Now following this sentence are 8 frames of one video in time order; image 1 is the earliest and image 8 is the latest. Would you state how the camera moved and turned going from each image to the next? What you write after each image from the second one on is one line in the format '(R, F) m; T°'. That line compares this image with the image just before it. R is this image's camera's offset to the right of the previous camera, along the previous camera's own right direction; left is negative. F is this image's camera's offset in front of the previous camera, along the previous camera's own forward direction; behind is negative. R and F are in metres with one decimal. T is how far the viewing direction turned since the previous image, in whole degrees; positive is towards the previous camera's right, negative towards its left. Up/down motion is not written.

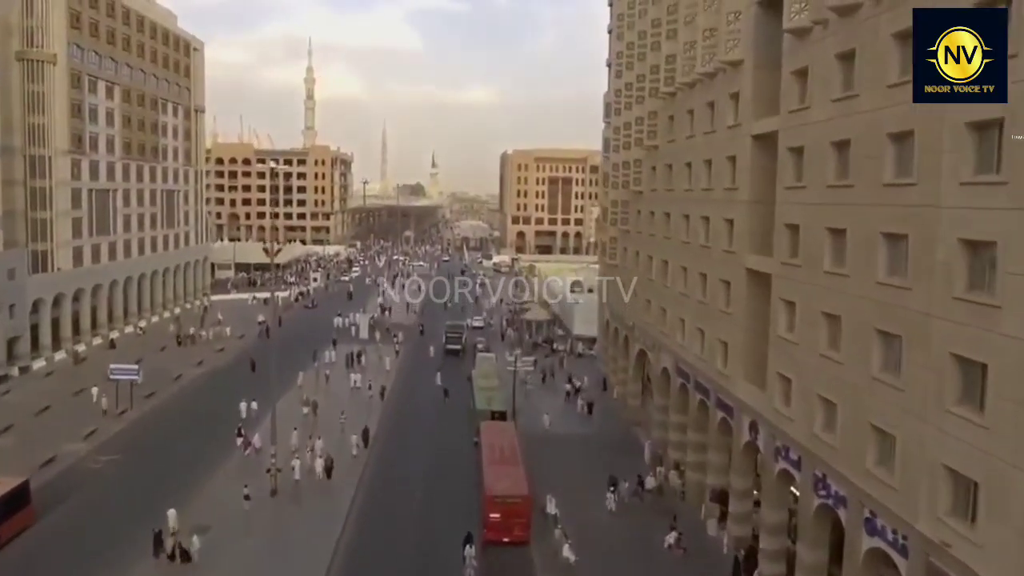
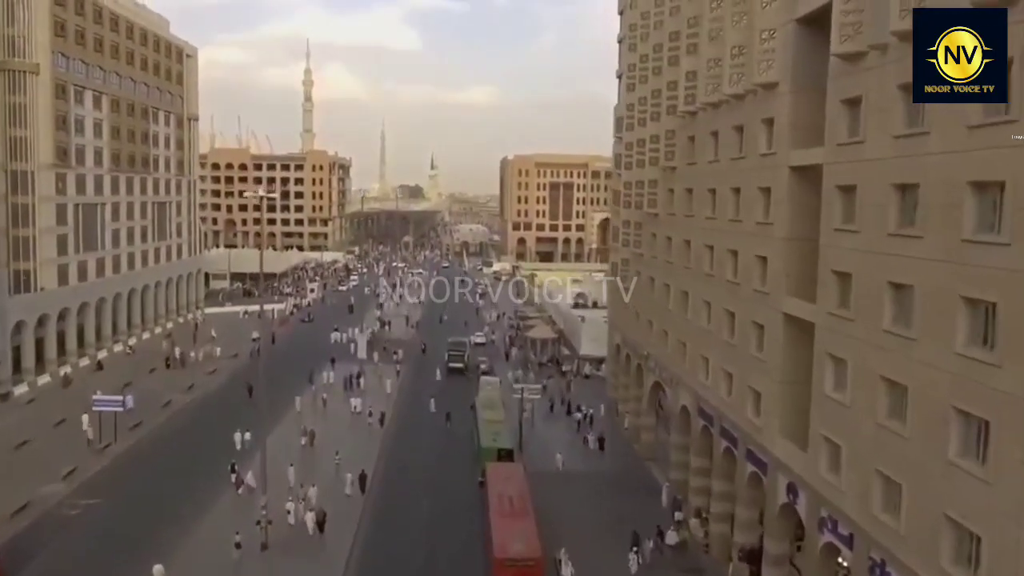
(-0.3, +2.0) m; 0°
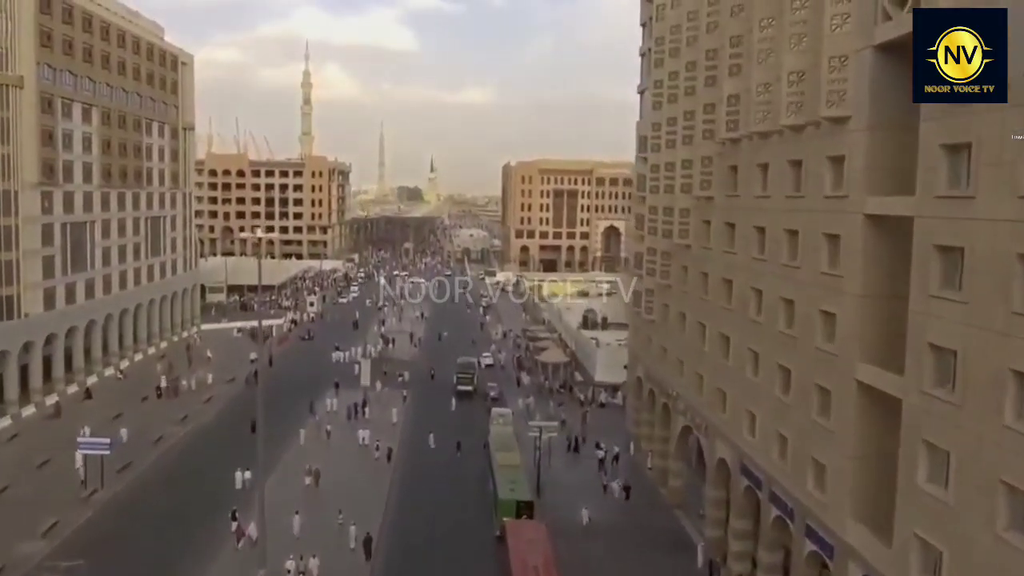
(-0.7, +2.5) m; 0°
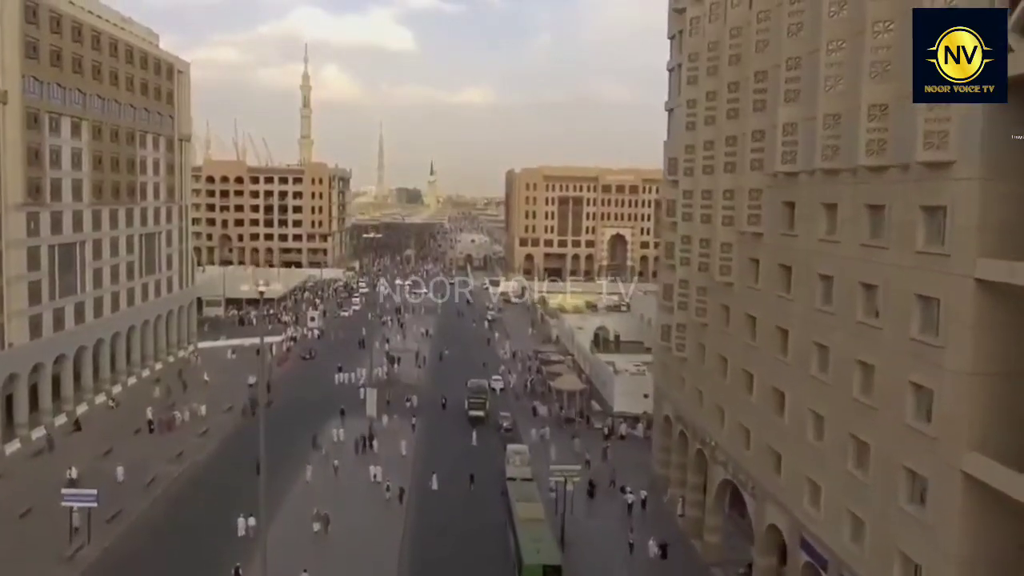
(-0.8, +2.6) m; 0°
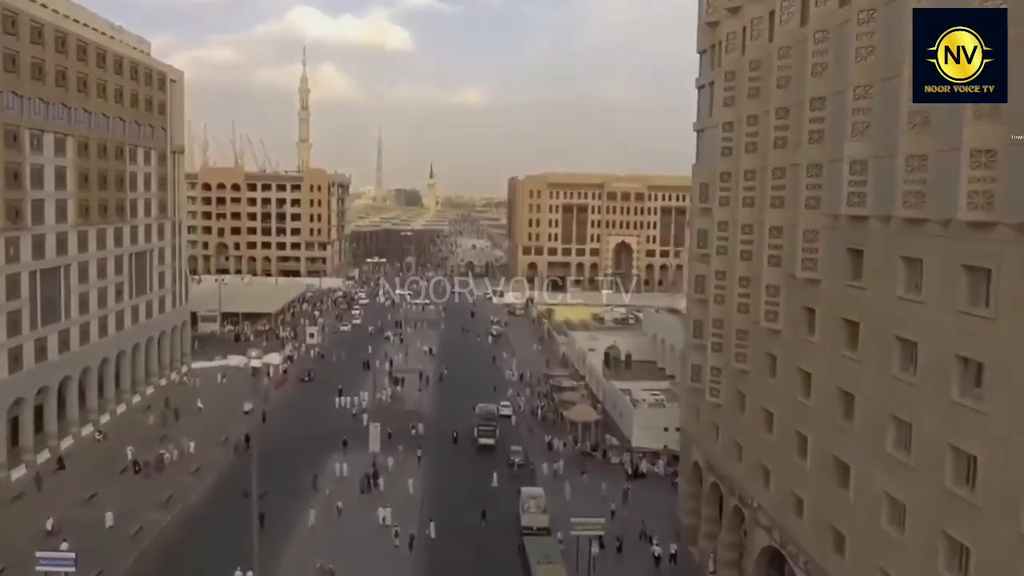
(-0.6, +2.7) m; 0°
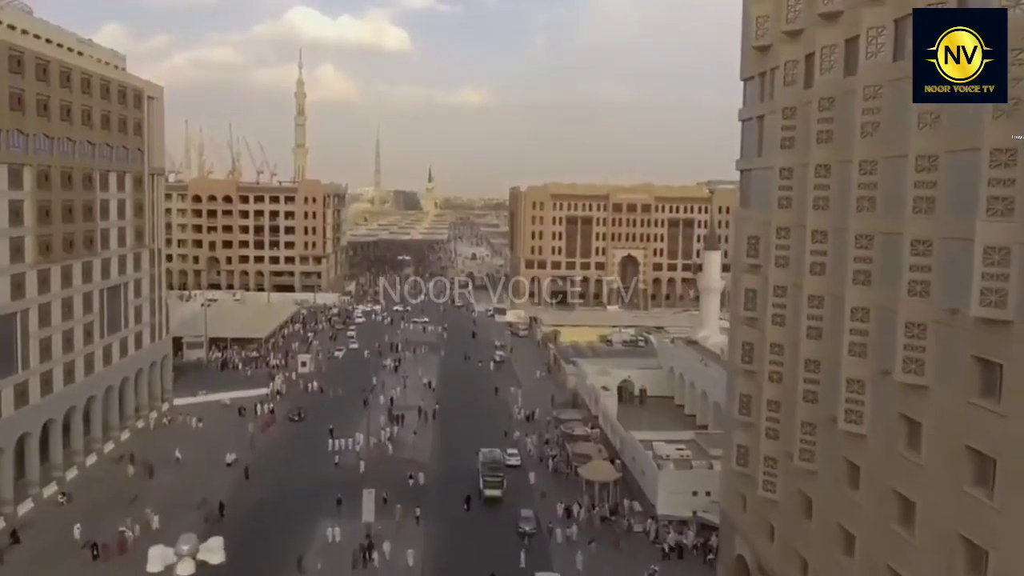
(-0.5, +4.5) m; 0°
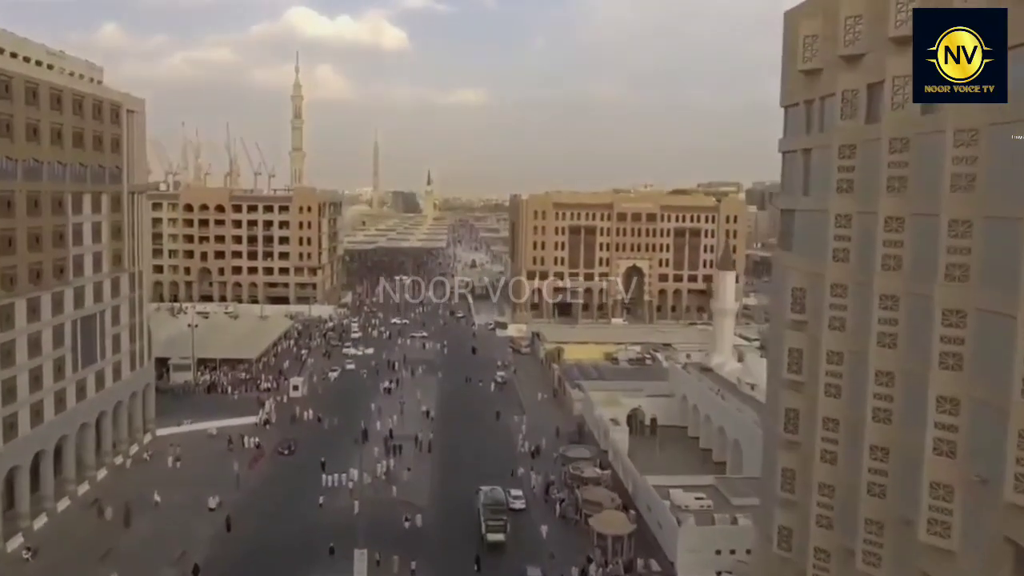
(-0.3, +3.3) m; 0°
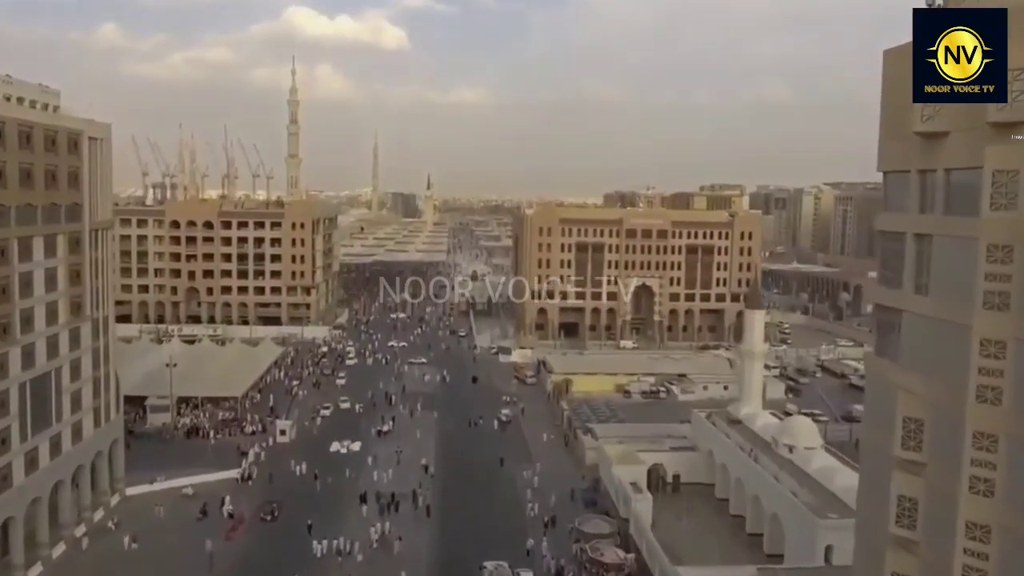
(-0.4, +5.4) m; 0°
